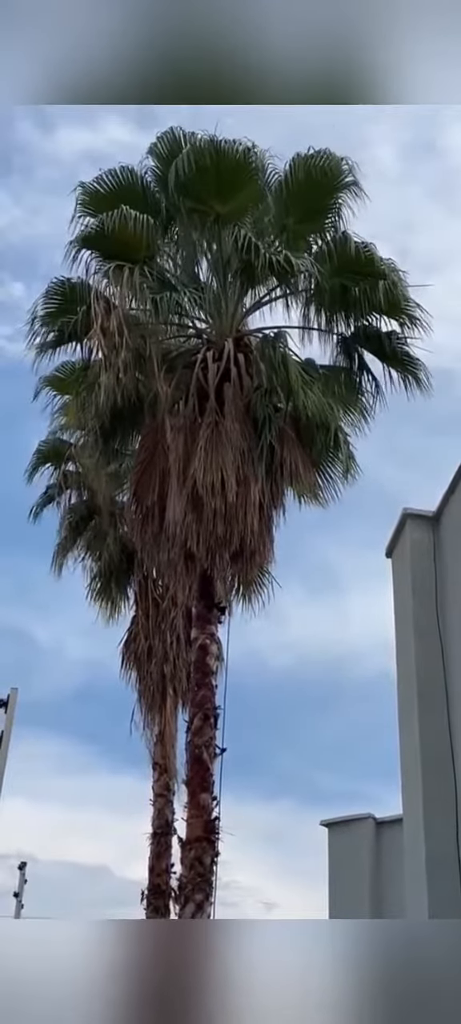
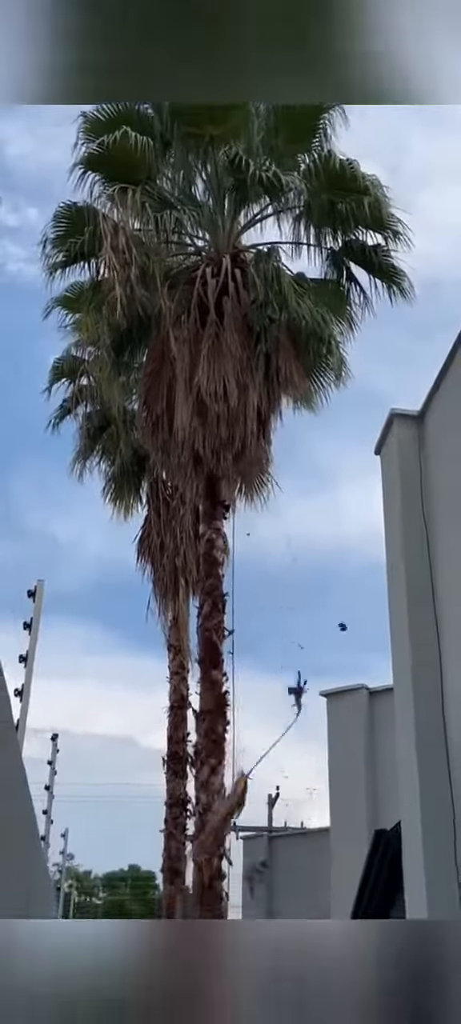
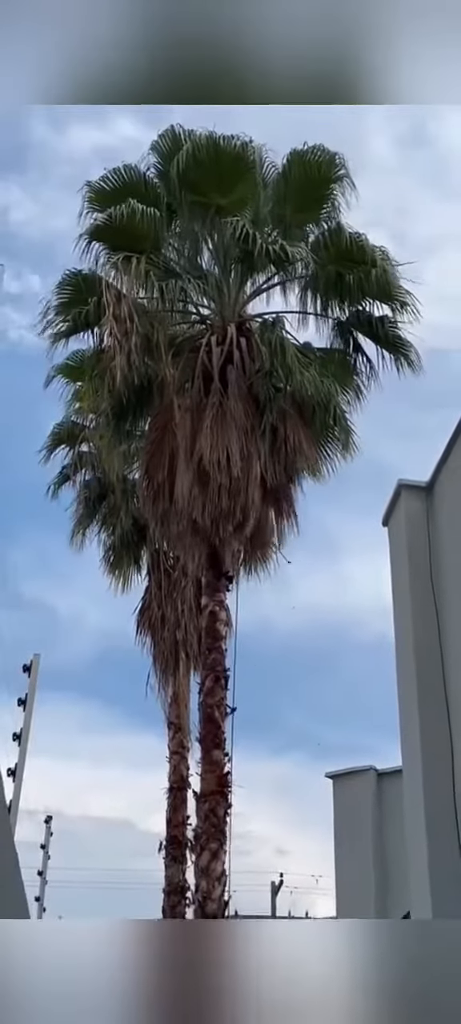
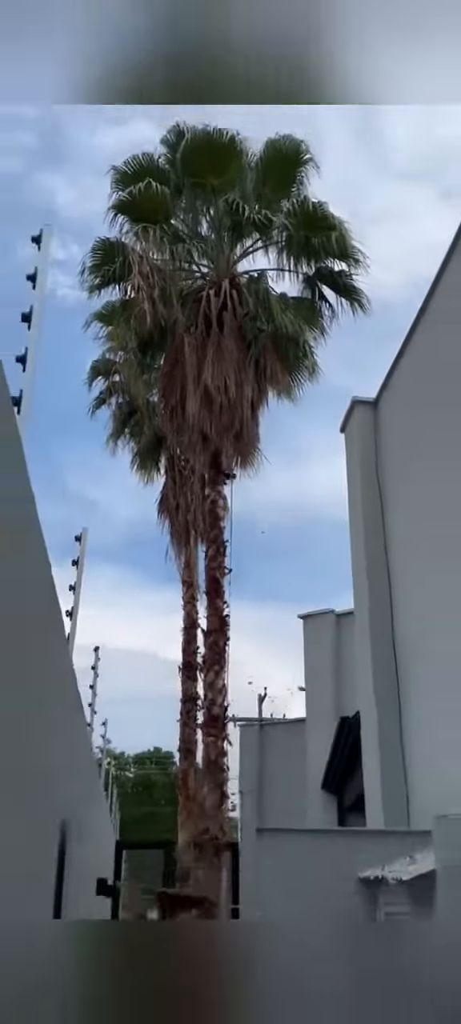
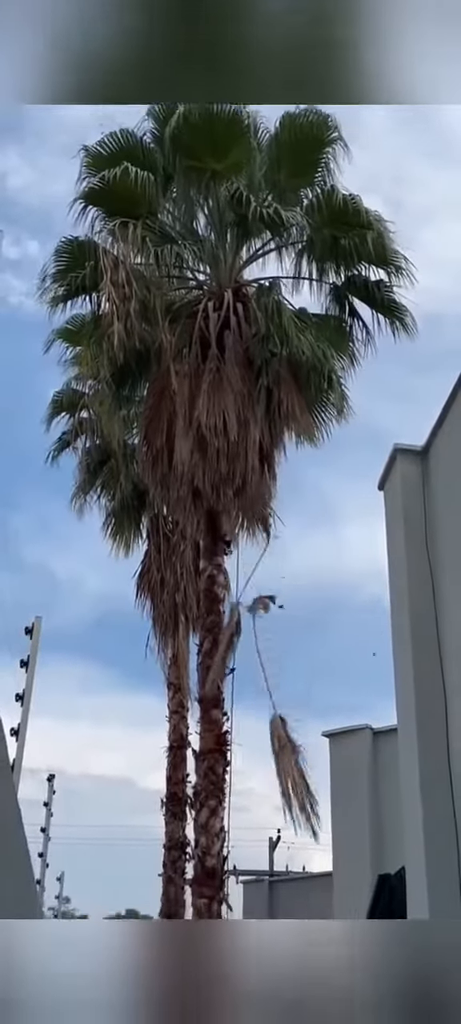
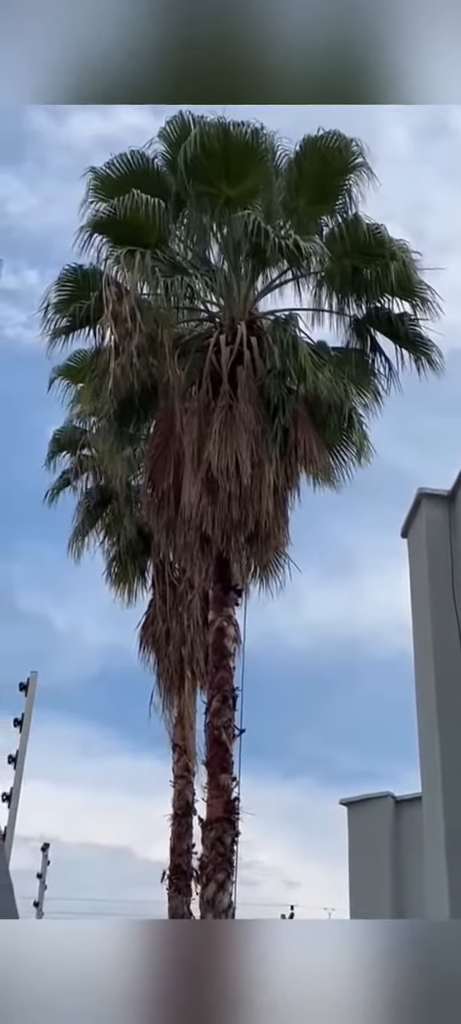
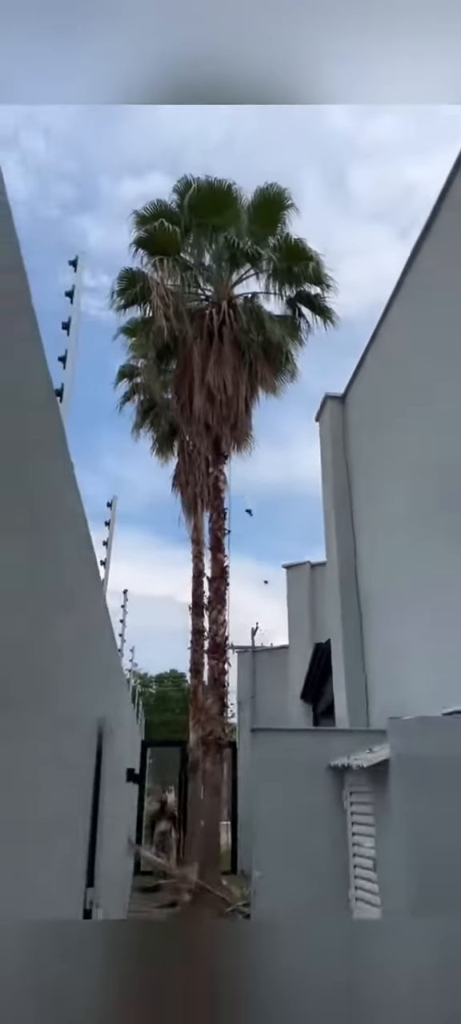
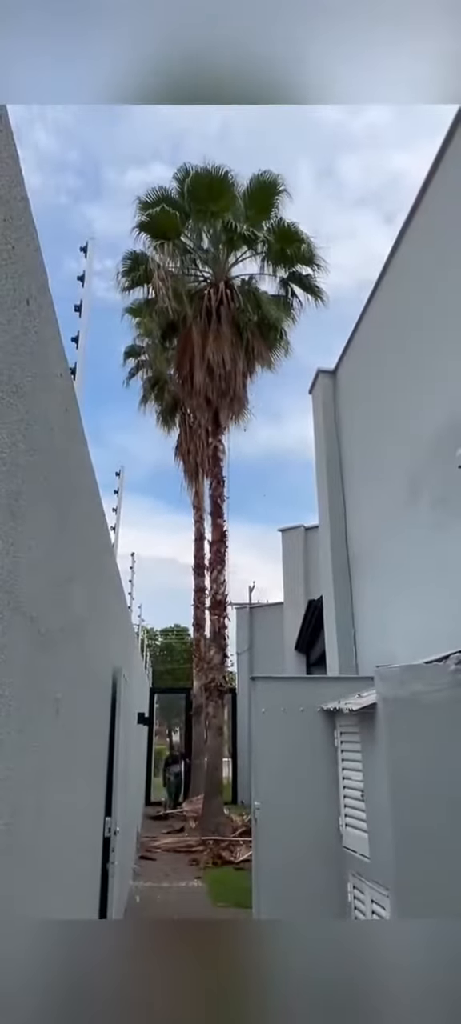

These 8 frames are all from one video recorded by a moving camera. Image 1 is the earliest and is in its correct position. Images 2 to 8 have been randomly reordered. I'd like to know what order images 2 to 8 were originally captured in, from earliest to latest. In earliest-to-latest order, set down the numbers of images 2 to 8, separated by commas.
6, 3, 5, 2, 4, 7, 8
